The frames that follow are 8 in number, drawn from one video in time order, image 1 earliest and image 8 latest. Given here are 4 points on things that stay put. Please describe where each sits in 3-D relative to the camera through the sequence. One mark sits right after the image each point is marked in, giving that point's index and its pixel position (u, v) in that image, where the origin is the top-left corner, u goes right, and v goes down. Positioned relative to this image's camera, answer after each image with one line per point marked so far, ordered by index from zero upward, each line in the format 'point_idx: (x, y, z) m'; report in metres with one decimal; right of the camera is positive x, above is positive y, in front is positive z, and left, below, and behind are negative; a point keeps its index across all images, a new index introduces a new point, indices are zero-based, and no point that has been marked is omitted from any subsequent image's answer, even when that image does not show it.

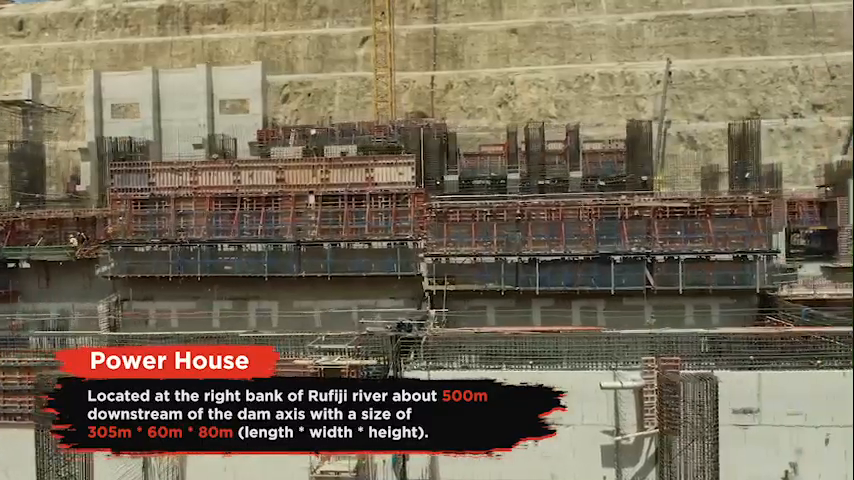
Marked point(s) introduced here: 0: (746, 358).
0: (+7.0, -2.7, +17.7) m
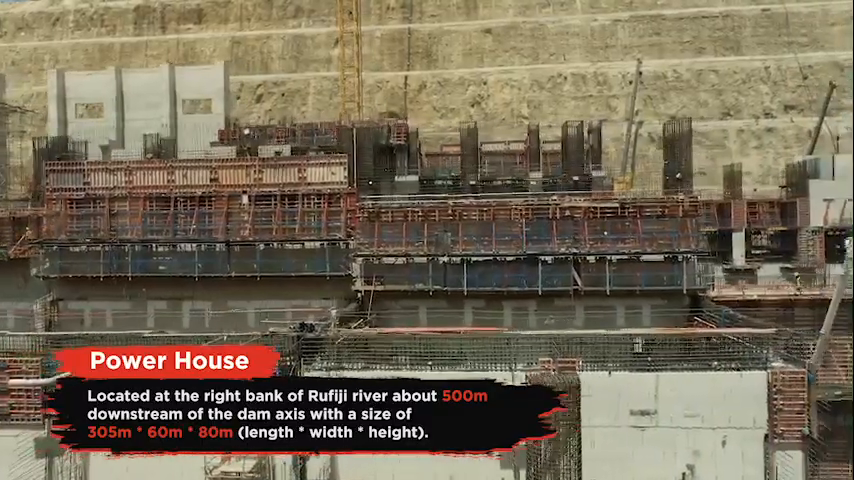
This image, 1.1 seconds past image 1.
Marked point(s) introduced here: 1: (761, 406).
0: (+4.7, -2.7, +17.6) m
1: (+7.1, -3.6, +16.8) m
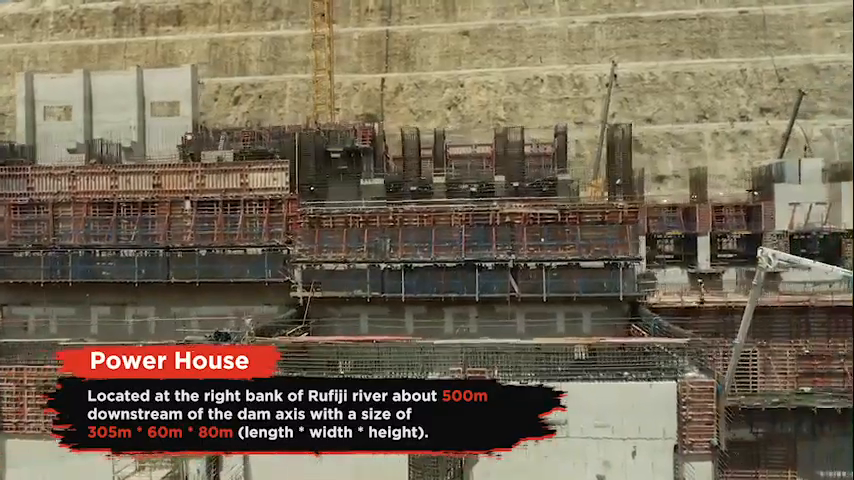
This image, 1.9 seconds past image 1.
0: (+2.7, -2.9, +17.5) m
1: (+5.1, -3.8, +16.7) m
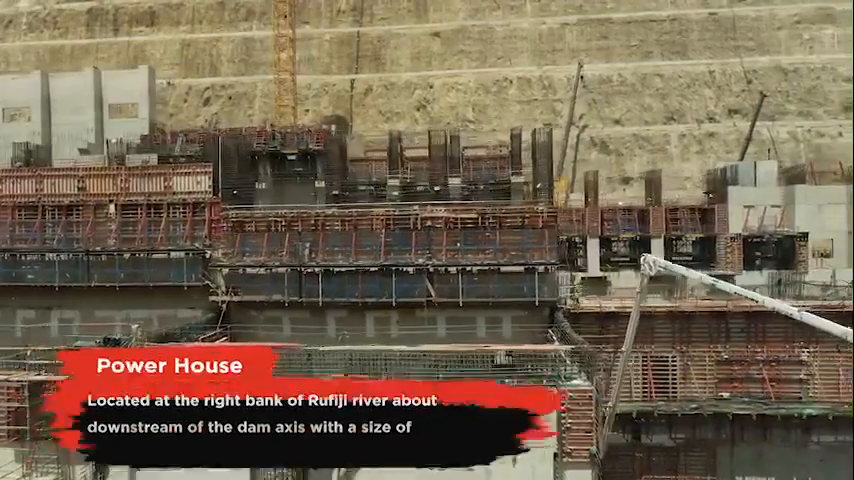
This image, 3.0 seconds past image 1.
0: (+0.2, -3.1, +17.4) m
1: (+2.6, -3.9, +16.6) m
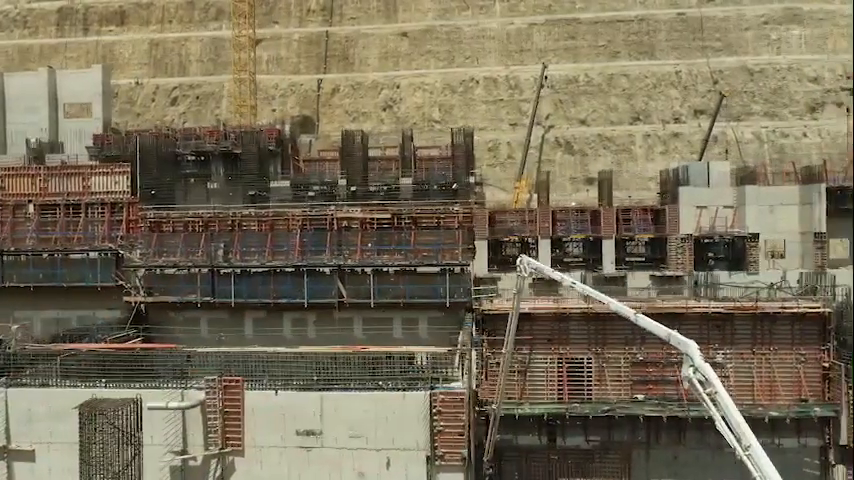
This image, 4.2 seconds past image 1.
0: (-2.5, -3.1, +17.2) m
1: (-0.1, -3.9, +16.4) m
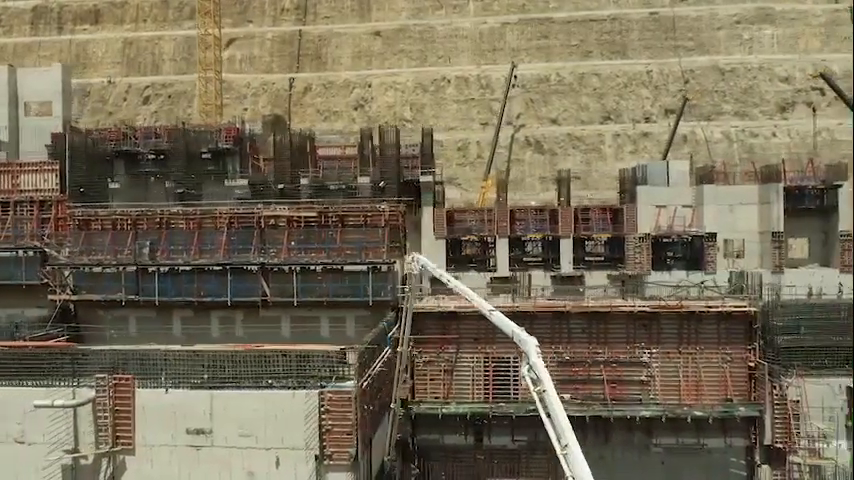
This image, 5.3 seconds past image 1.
0: (-4.8, -3.0, +17.1) m
1: (-2.4, -3.9, +16.3) m
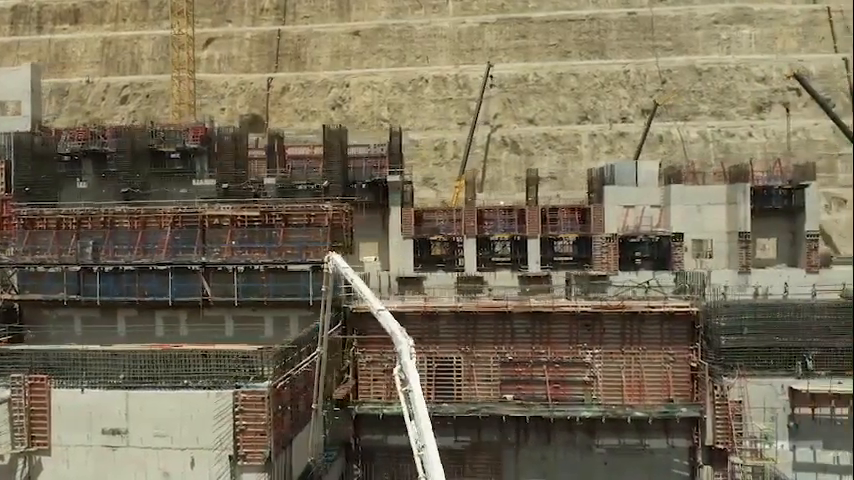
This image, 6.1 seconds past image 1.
0: (-6.6, -3.0, +17.0) m
1: (-4.2, -3.9, +16.2) m
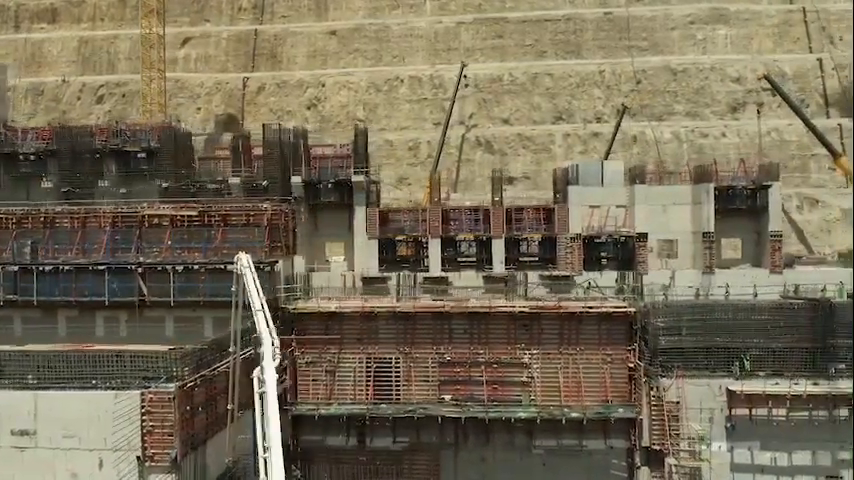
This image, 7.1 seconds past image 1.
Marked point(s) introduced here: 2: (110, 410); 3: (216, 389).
0: (-8.4, -3.0, +16.9) m
1: (-6.0, -3.8, +16.1) m
2: (-6.5, -3.5, +16.1) m
3: (-4.8, -3.6, +18.3) m
